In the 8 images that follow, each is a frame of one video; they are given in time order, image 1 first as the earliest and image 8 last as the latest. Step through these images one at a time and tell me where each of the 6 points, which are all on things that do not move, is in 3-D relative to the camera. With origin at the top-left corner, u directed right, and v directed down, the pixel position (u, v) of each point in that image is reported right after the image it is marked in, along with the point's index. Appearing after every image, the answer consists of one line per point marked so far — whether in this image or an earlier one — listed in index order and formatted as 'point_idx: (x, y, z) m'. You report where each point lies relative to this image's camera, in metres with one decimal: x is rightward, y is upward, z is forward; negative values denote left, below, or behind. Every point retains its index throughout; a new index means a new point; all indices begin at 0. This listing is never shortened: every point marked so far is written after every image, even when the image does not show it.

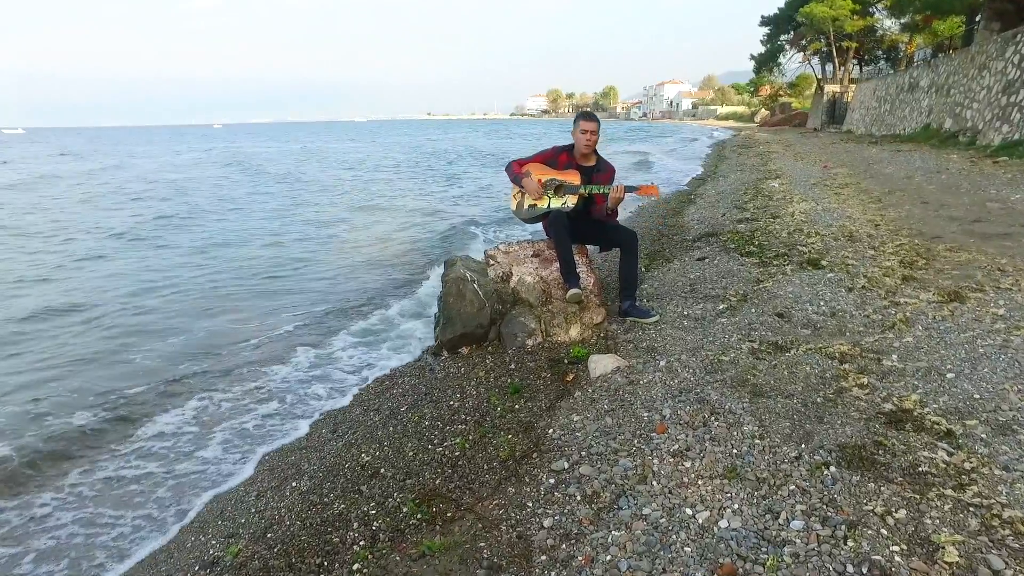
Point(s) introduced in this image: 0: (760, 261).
0: (+3.4, +0.4, +8.3) m
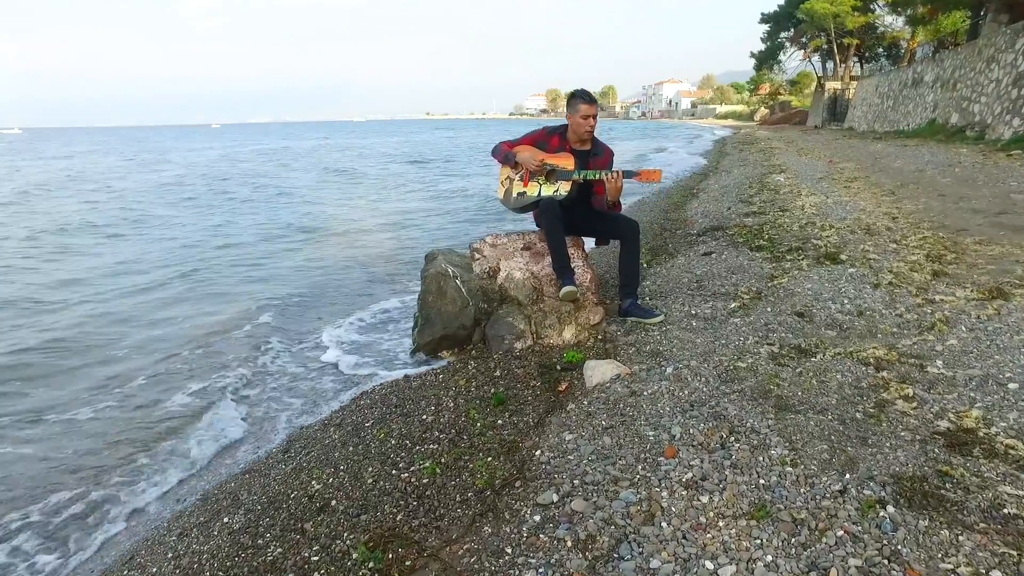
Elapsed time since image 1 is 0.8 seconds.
0: (+3.2, +0.4, +7.7) m
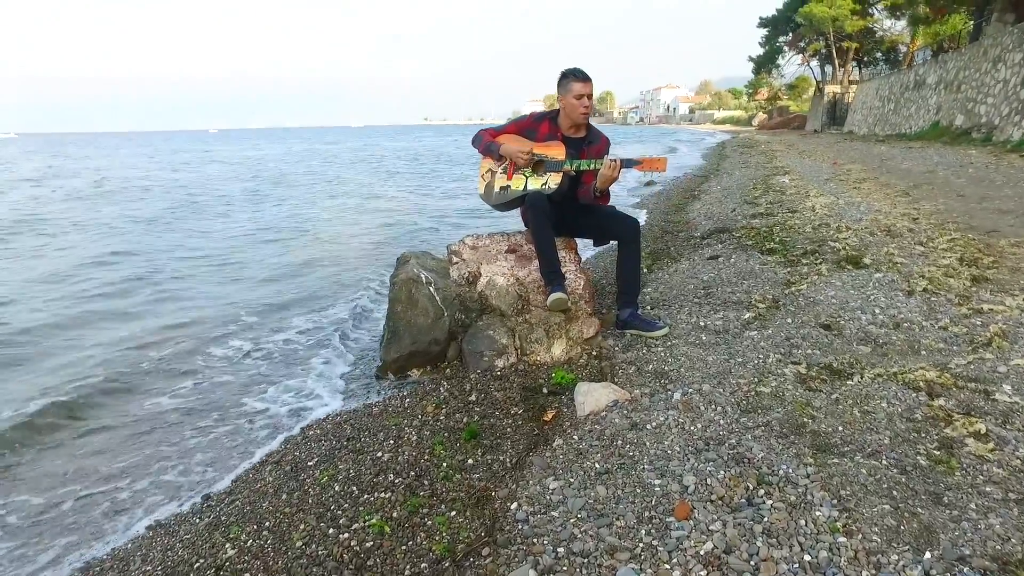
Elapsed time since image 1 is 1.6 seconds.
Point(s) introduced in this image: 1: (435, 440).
0: (+3.1, +0.3, +6.9) m
1: (-0.5, -0.9, +3.7) m
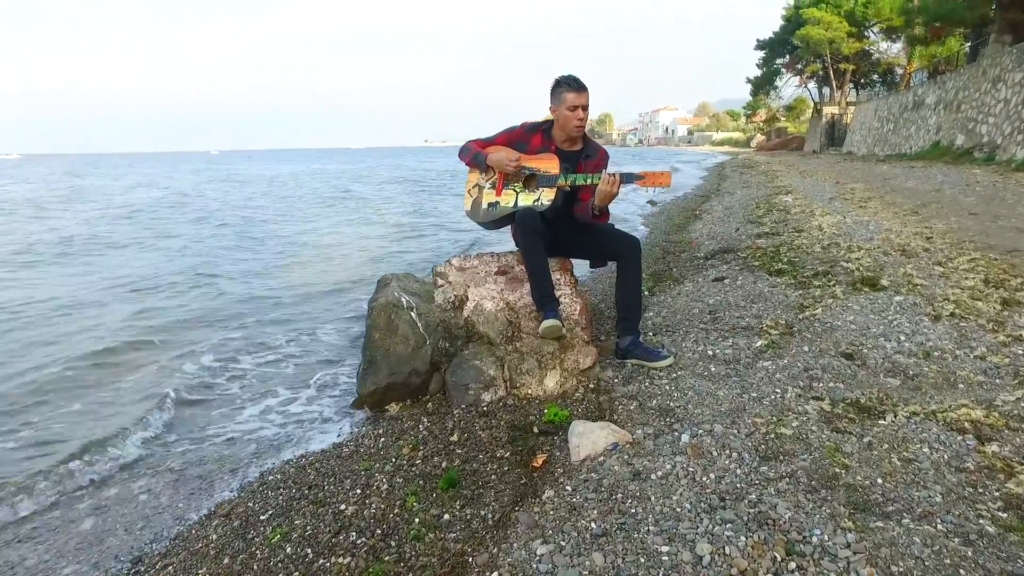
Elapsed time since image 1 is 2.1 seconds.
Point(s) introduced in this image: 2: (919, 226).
0: (+3.0, +0.1, +6.5) m
1: (-0.5, -1.1, +3.2) m
2: (+6.3, +0.9, +9.4) m
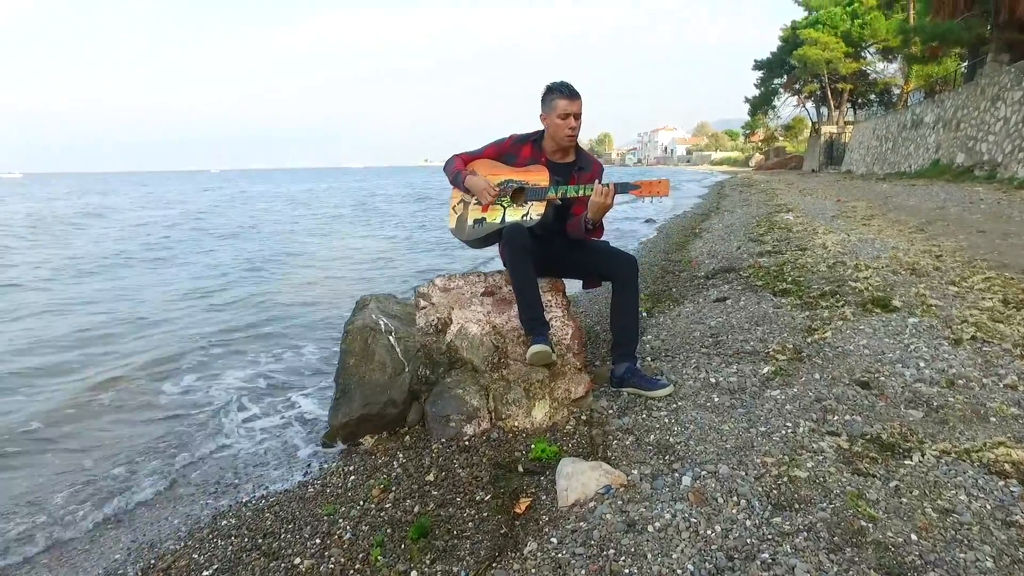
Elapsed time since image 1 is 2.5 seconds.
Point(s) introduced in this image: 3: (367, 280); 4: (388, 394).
0: (+2.9, -0.1, +6.1) m
1: (-0.6, -1.2, +2.8) m
2: (+6.2, +0.7, +9.1) m
3: (-3.0, +0.2, +12.6) m
4: (-0.8, -0.7, +4.1) m
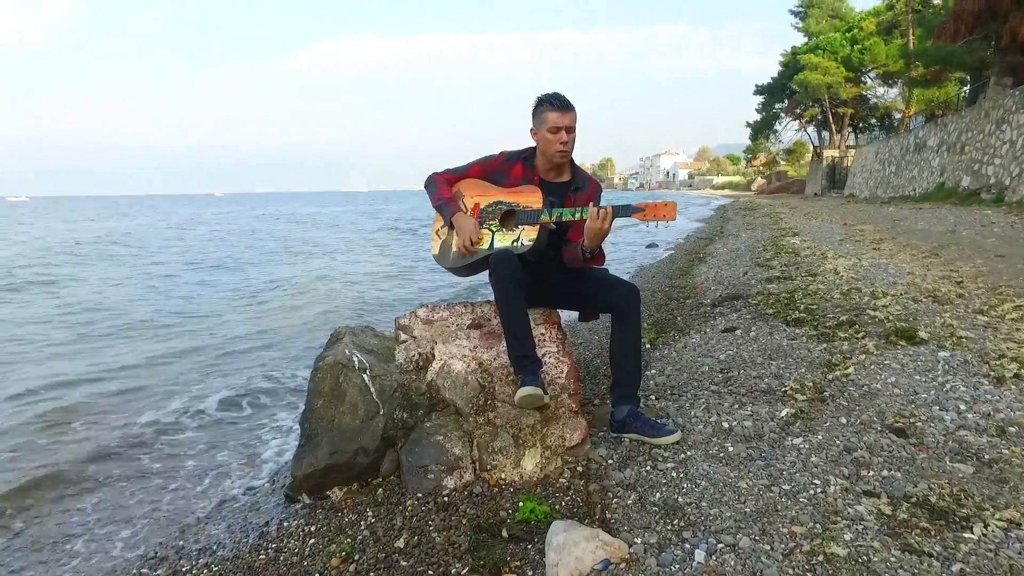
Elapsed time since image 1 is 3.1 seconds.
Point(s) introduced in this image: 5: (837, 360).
0: (+2.8, -0.4, +5.7) m
1: (-0.7, -1.3, +2.4) m
2: (+6.1, +0.3, +8.7) m
3: (-3.0, -0.4, +12.2) m
4: (-0.9, -0.9, +3.7) m
5: (+2.5, -0.6, +4.8) m
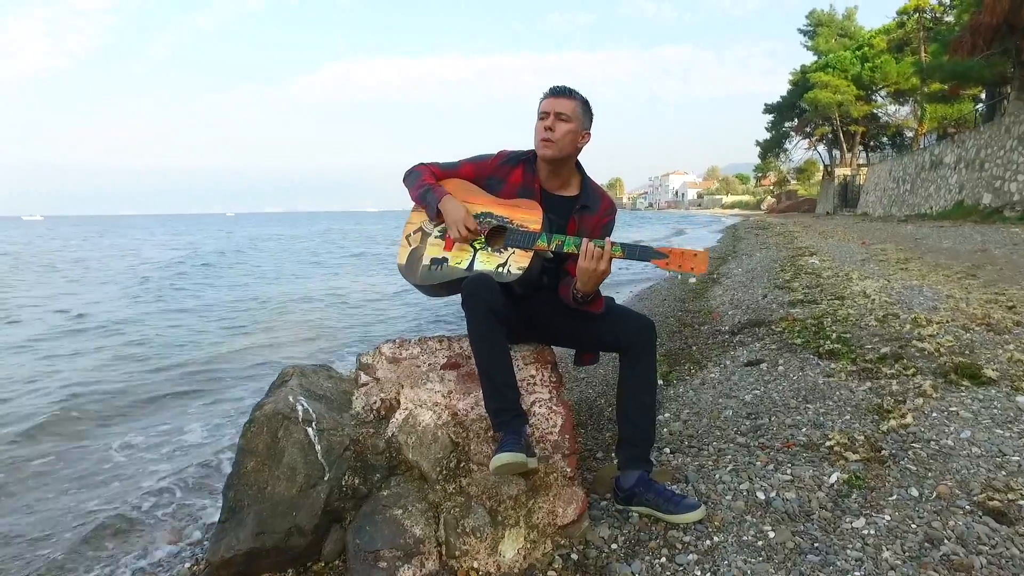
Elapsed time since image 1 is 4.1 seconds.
0: (+2.8, -0.6, +4.9) m
1: (-0.8, -1.4, +1.6) m
2: (+6.1, -0.1, +7.8) m
3: (-3.0, -0.8, +11.5) m
4: (-1.0, -1.1, +2.9) m
5: (+2.4, -0.8, +4.0) m
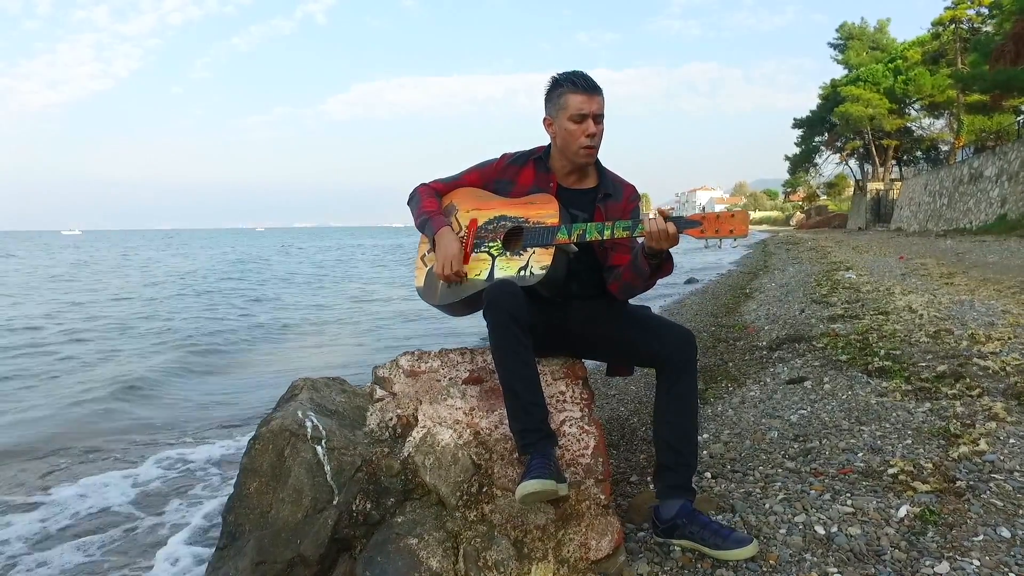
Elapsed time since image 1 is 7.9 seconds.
0: (+3.0, -0.7, +4.5) m
1: (-0.8, -1.4, +1.3) m
2: (+6.4, -0.2, +7.3) m
3: (-2.5, -1.0, +11.3) m
4: (-0.9, -1.1, +2.7) m
5: (+2.6, -0.8, +3.6) m
